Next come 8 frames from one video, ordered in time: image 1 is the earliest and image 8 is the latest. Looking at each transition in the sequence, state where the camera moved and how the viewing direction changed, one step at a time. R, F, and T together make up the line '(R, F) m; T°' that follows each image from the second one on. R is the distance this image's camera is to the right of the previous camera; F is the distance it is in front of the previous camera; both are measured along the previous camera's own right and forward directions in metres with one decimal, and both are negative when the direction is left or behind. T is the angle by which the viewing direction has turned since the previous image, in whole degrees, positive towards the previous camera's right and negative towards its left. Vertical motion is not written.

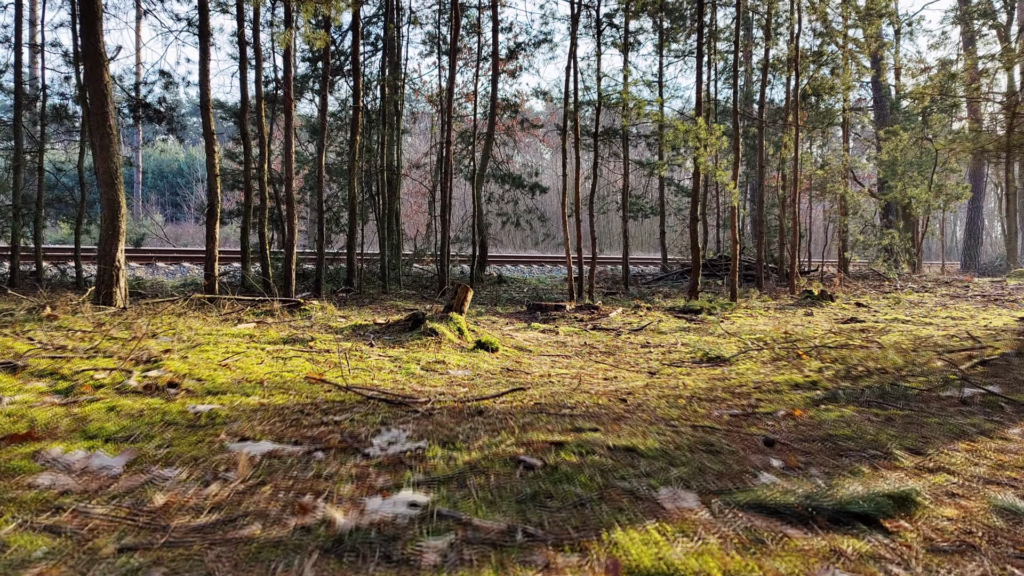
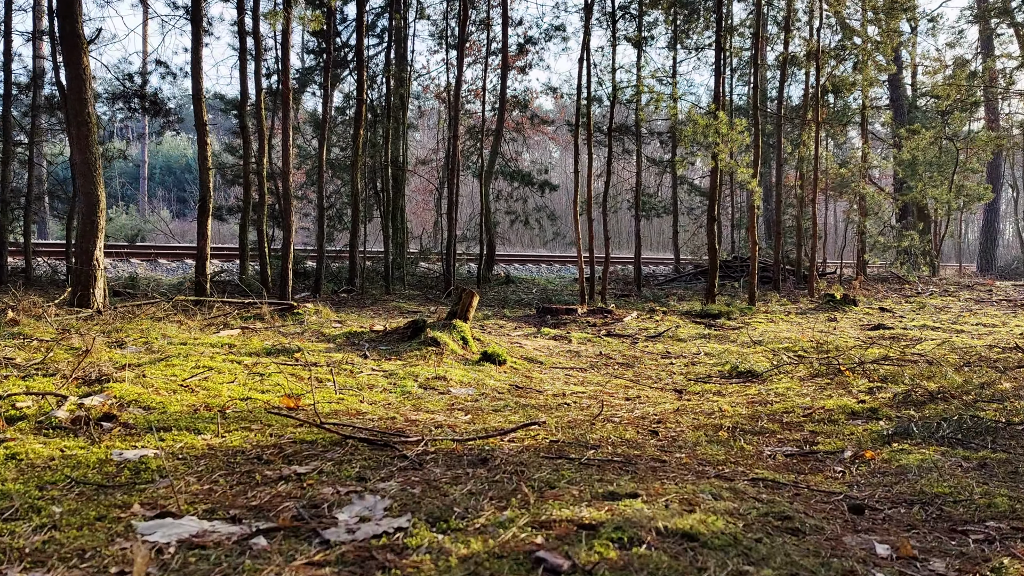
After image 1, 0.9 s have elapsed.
(0.0, +0.6) m; 0°
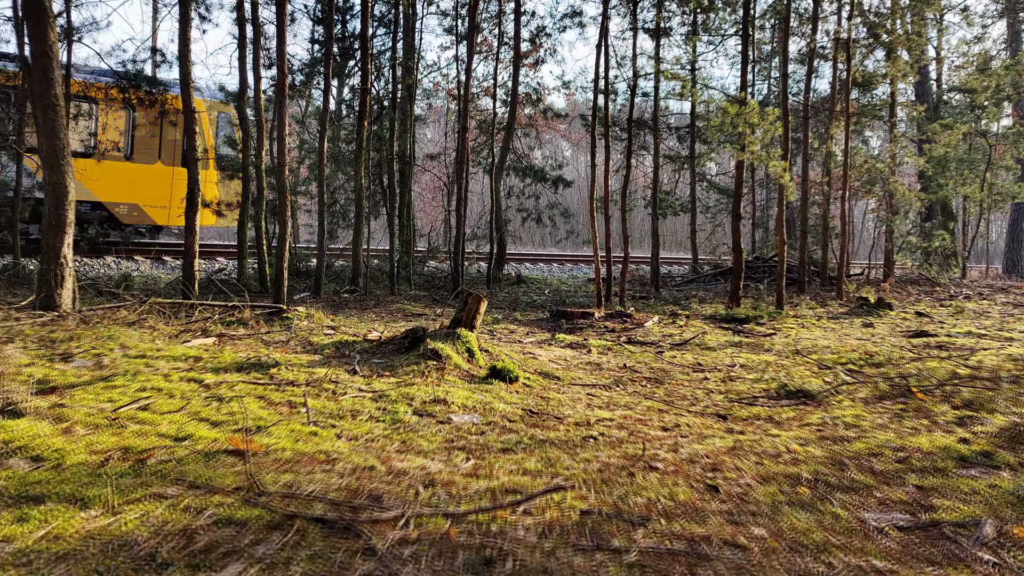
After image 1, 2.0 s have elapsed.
(0.0, +0.7) m; -1°
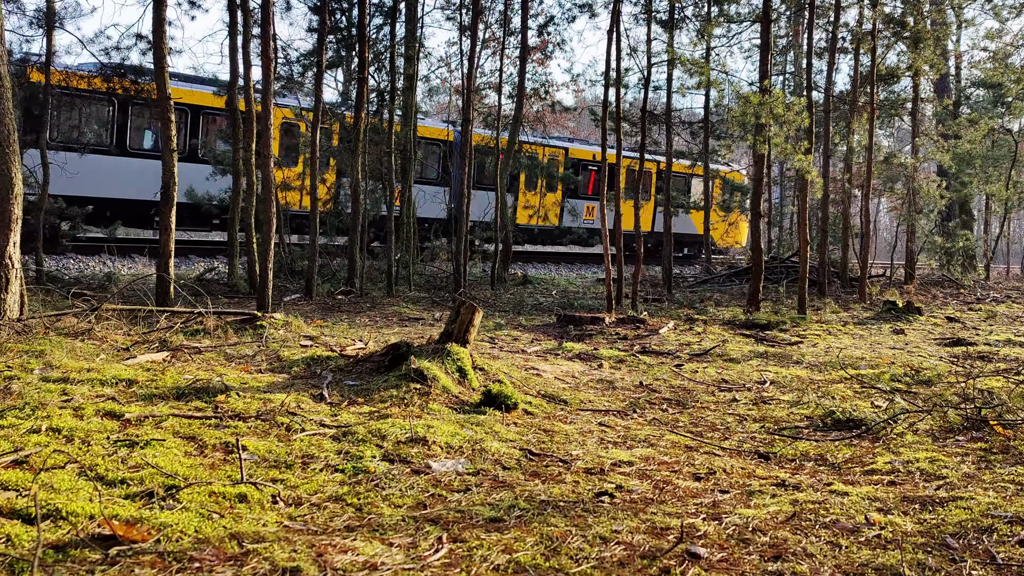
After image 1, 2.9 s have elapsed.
(0.0, +0.7) m; 0°
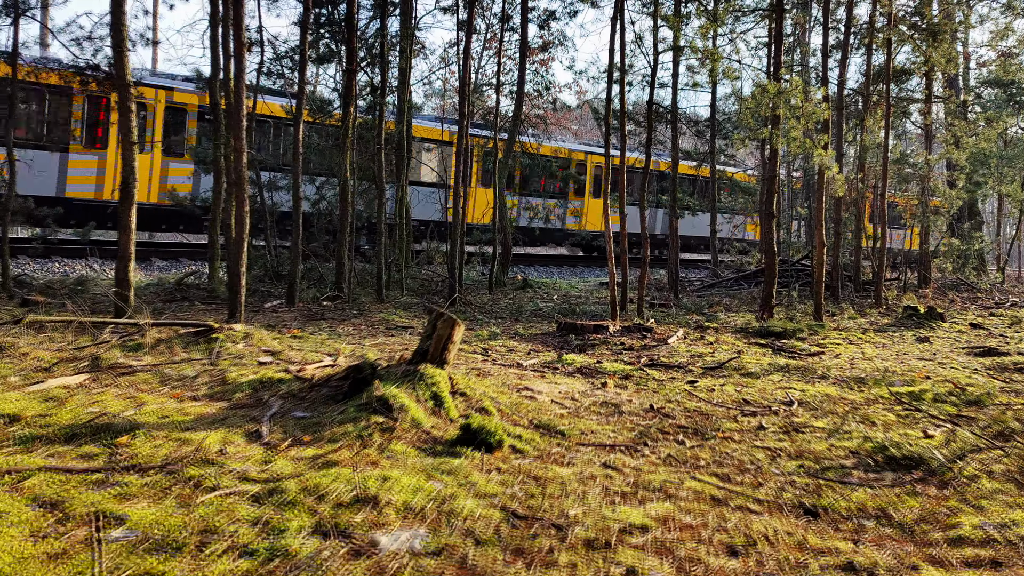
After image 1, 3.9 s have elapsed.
(+0.1, +0.7) m; 0°
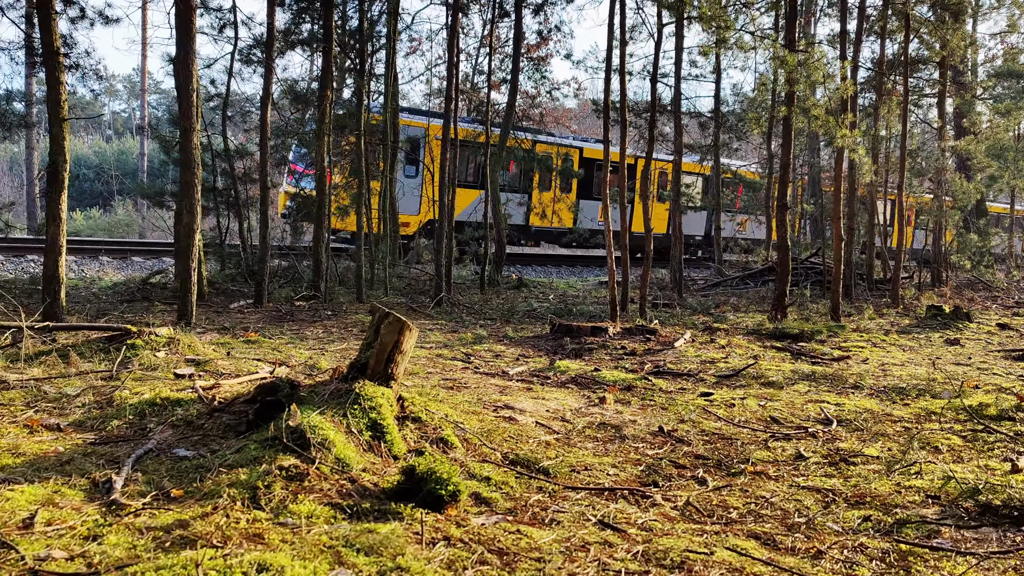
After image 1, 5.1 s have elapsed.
(+0.1, +0.9) m; 0°
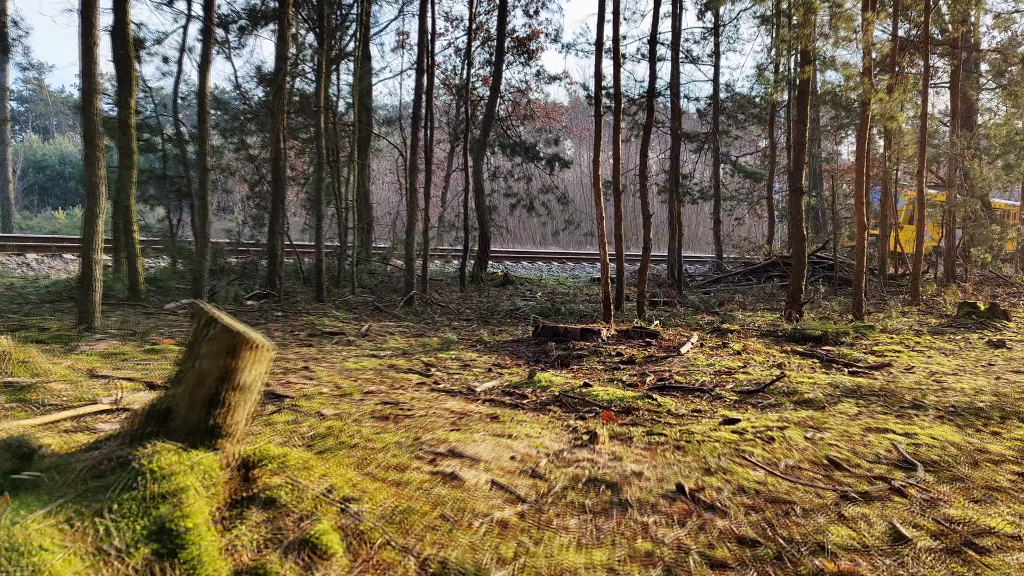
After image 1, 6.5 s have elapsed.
(+0.1, +1.2) m; 0°
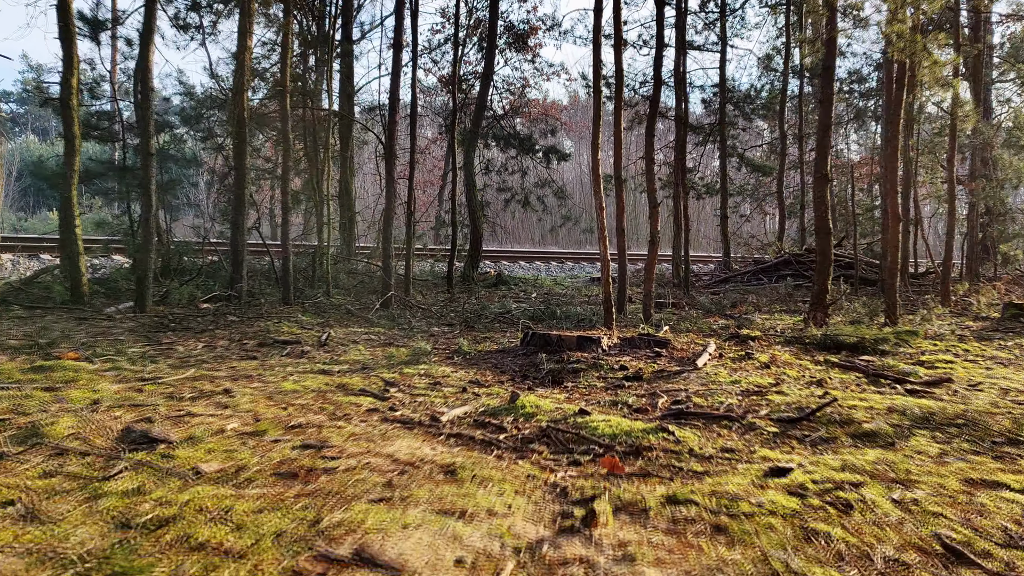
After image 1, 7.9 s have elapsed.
(+0.1, +1.0) m; 0°
